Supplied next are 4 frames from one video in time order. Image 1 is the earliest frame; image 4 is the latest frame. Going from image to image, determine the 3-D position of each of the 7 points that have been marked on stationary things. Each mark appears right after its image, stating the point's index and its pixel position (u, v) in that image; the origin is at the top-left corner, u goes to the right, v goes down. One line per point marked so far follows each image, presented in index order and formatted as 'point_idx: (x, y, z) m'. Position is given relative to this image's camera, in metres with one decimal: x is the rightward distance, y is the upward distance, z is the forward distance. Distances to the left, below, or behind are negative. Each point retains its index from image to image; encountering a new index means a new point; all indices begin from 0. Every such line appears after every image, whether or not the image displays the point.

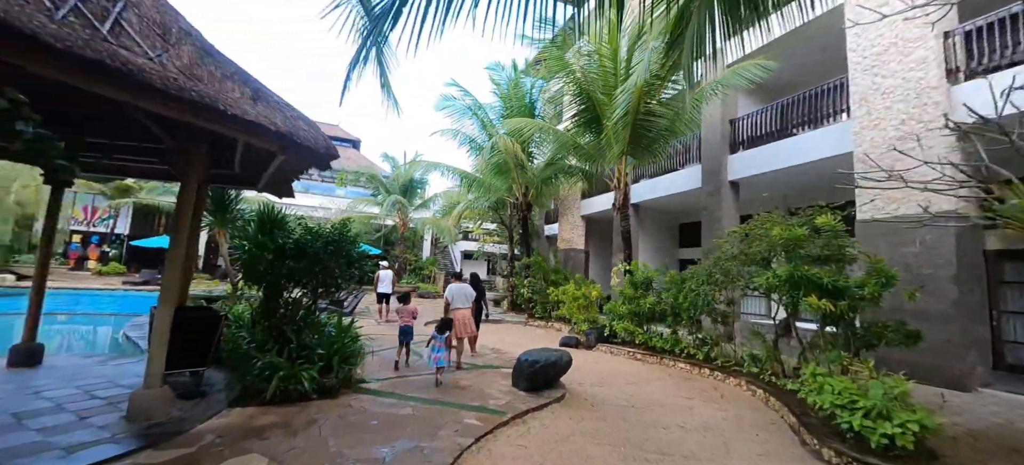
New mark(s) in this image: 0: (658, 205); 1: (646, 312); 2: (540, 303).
0: (+4.9, +0.9, +13.1) m
1: (+2.7, -1.6, +8.0) m
2: (+0.9, -2.2, +12.1) m
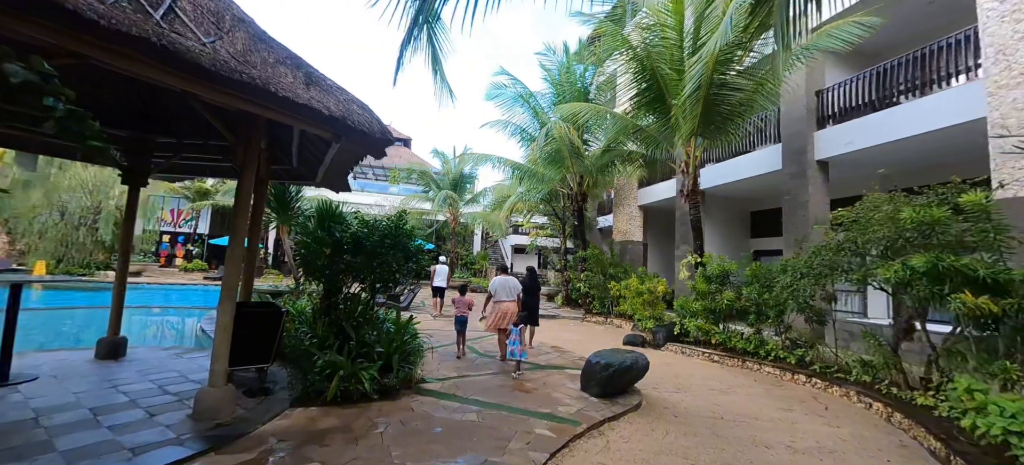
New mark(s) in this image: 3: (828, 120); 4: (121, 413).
0: (+6.6, +1.2, +11.9) m
1: (+3.9, -1.4, +7.2) m
2: (+2.5, -1.9, +11.4) m
3: (+7.3, +2.6, +8.9) m
4: (-3.2, -1.5, +3.2) m
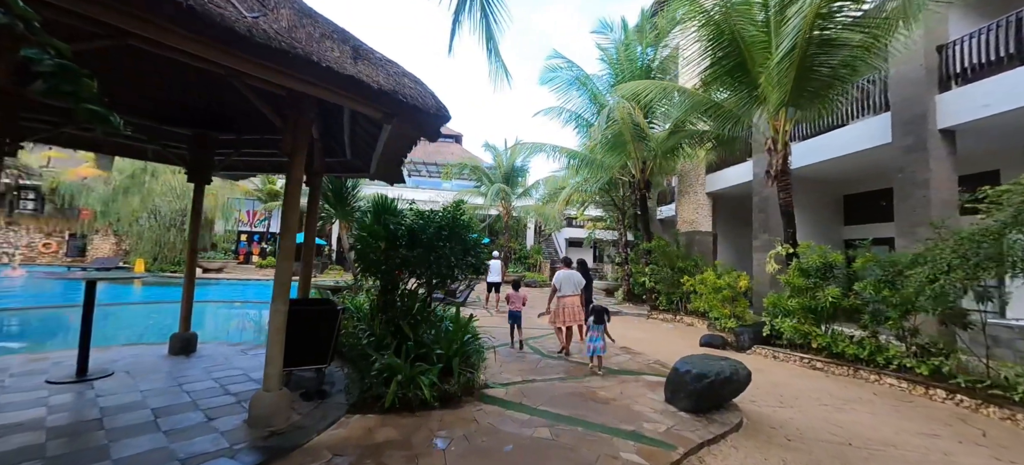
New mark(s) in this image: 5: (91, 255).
0: (+8.2, +1.6, +10.4) m
1: (+4.9, -1.2, +6.1) m
2: (+4.1, -1.7, +10.5) m
3: (+8.4, +2.9, +7.4) m
4: (-2.6, -1.4, +3.0) m
5: (-20.2, -1.1, +18.8) m
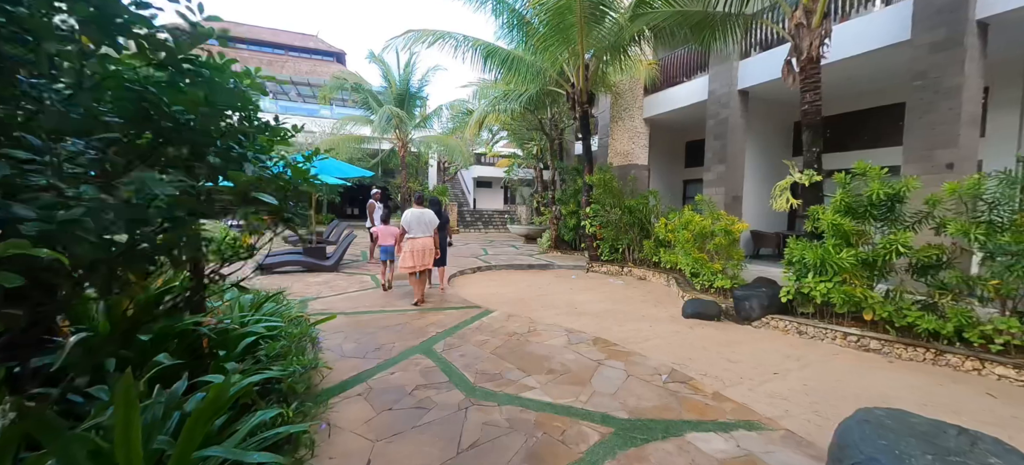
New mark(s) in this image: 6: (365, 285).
0: (+6.0, +3.2, +8.8) m
1: (+3.9, -0.3, +4.2) m
2: (+2.1, -0.2, +8.3) m
3: (+7.0, +4.1, +5.7) m
4: (-2.6, -1.2, -0.5) m
5: (-23.5, +0.5, +10.5) m
6: (-2.1, -0.8, +5.8) m
